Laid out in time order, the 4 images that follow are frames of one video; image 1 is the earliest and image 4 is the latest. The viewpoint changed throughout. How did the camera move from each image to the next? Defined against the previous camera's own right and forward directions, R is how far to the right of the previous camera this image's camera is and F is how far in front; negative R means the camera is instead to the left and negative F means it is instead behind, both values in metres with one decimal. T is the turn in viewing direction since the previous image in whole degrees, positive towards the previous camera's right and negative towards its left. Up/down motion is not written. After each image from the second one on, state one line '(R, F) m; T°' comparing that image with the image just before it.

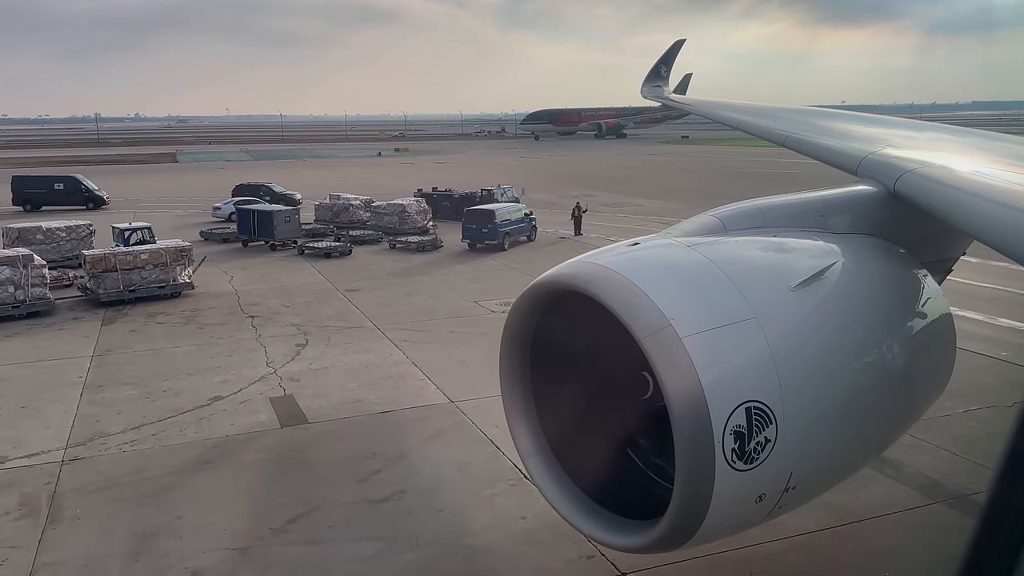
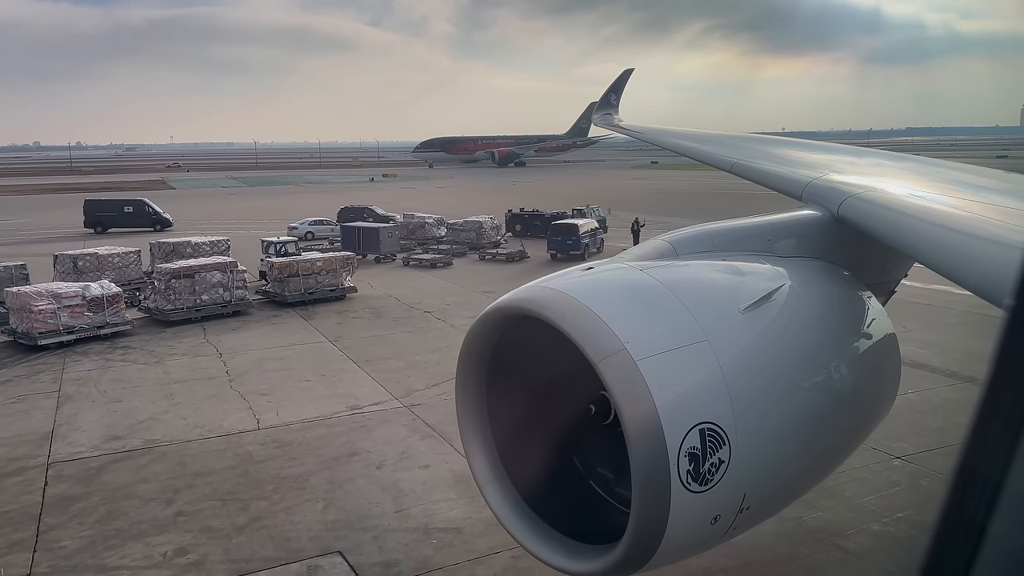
(-4.2, -2.8) m; +3°
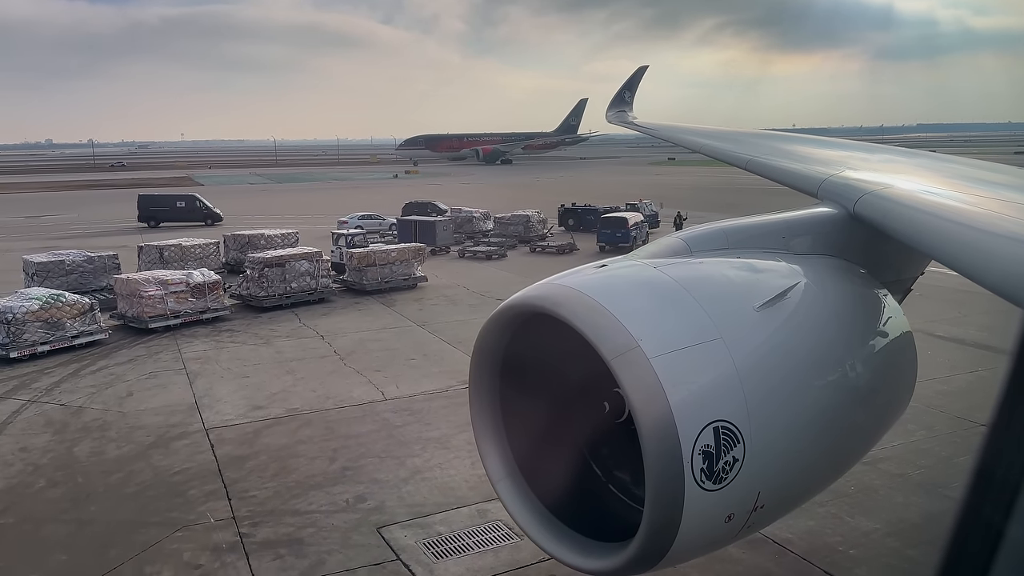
(-1.4, -1.0) m; -1°
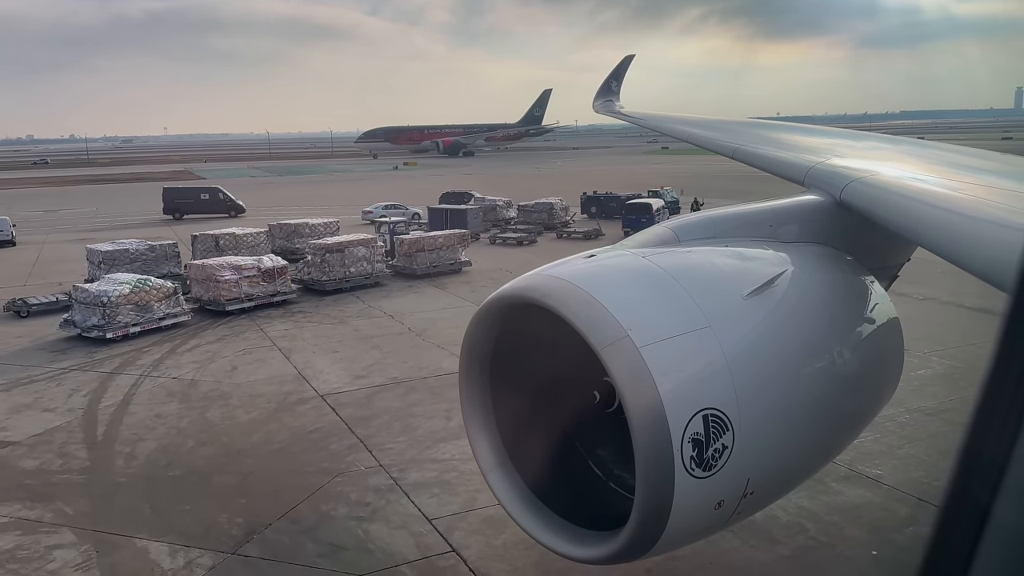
(-1.5, -1.1) m; +1°
